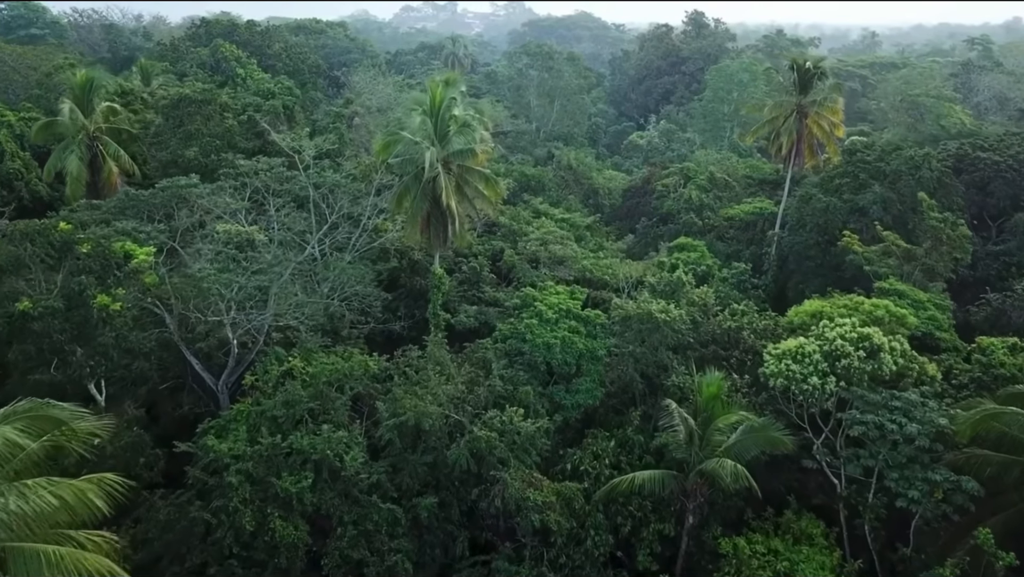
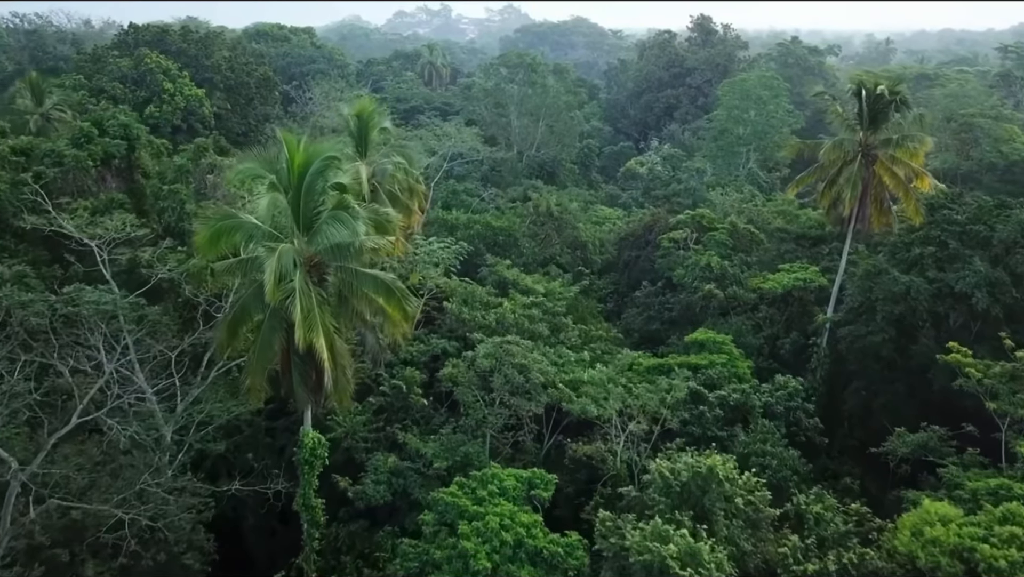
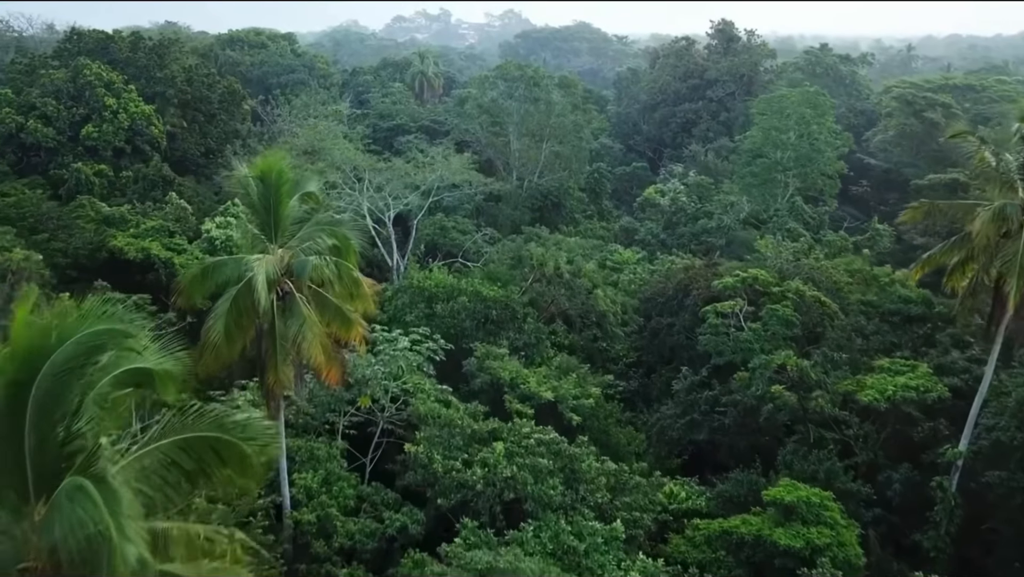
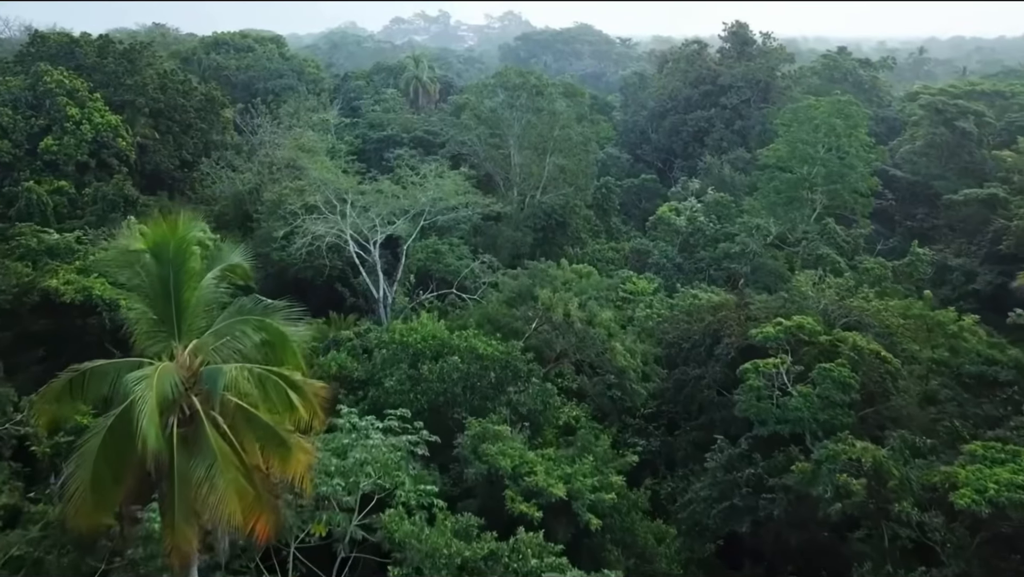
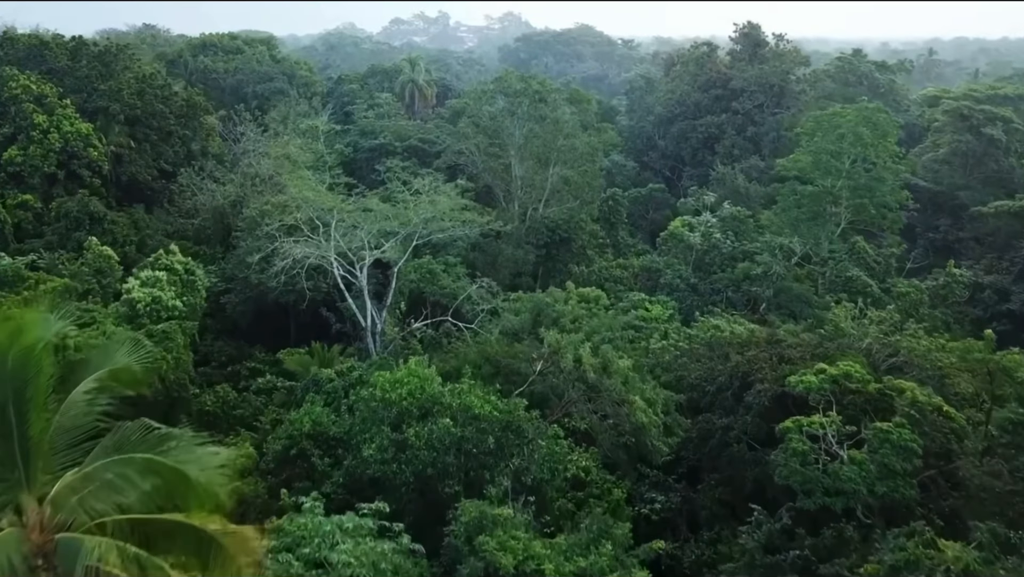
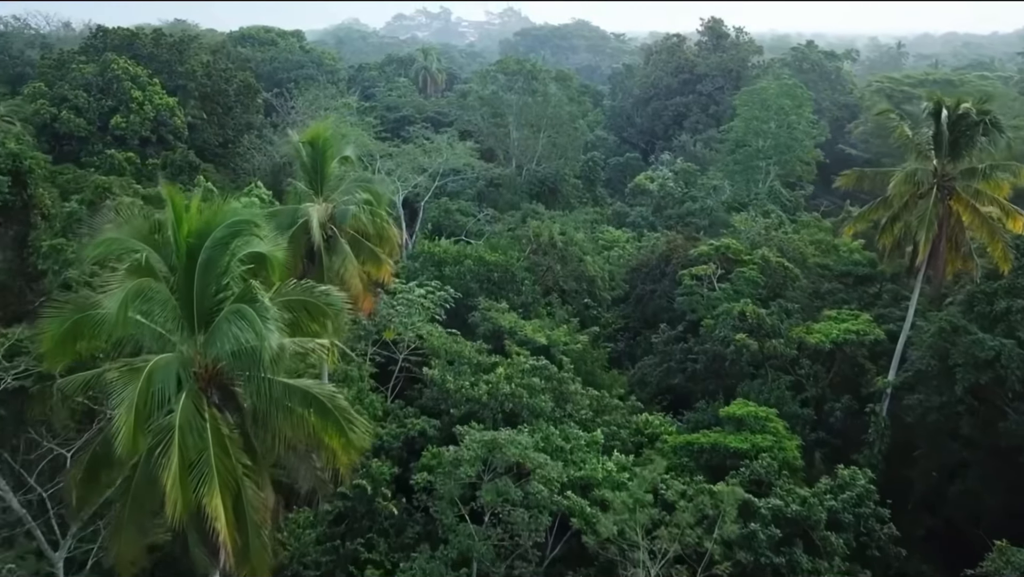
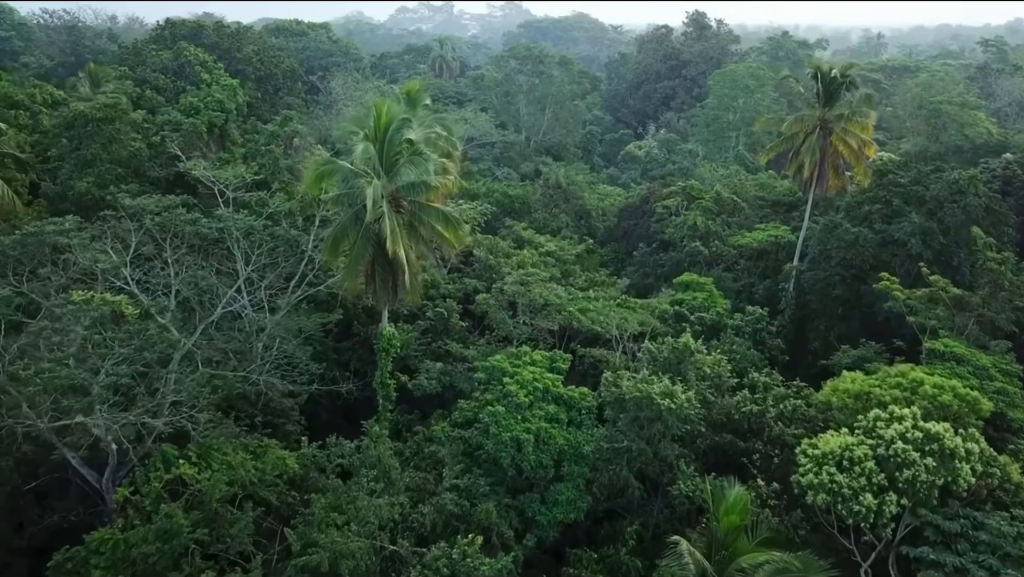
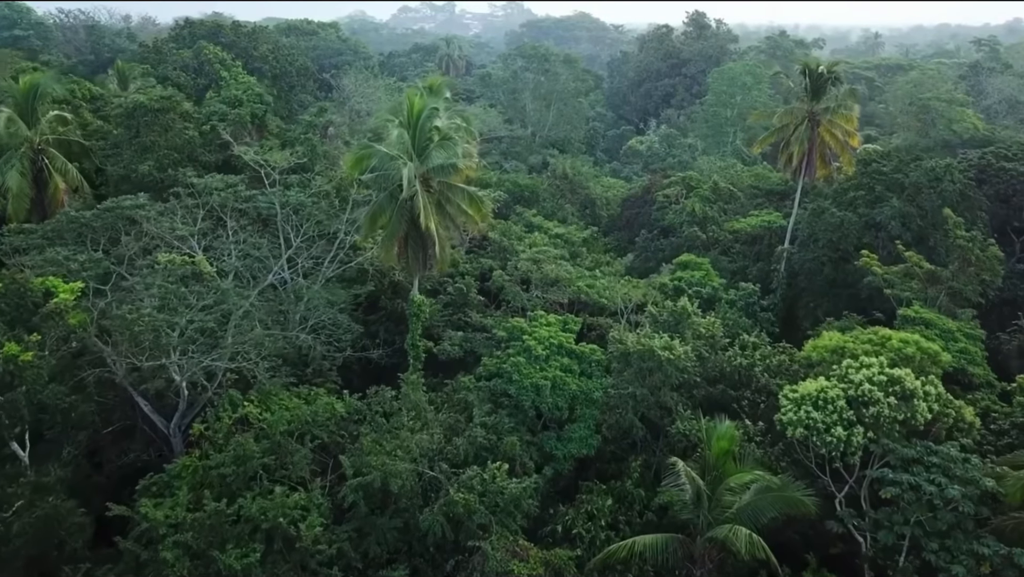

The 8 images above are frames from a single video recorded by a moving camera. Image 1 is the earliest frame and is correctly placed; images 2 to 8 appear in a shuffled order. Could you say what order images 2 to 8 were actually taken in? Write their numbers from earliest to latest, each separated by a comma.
8, 7, 2, 6, 3, 4, 5
